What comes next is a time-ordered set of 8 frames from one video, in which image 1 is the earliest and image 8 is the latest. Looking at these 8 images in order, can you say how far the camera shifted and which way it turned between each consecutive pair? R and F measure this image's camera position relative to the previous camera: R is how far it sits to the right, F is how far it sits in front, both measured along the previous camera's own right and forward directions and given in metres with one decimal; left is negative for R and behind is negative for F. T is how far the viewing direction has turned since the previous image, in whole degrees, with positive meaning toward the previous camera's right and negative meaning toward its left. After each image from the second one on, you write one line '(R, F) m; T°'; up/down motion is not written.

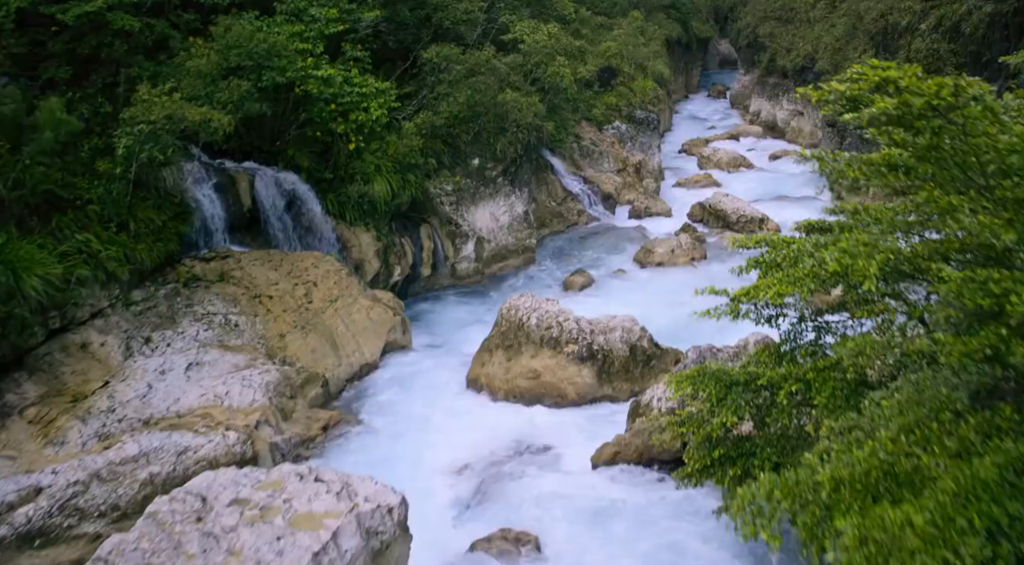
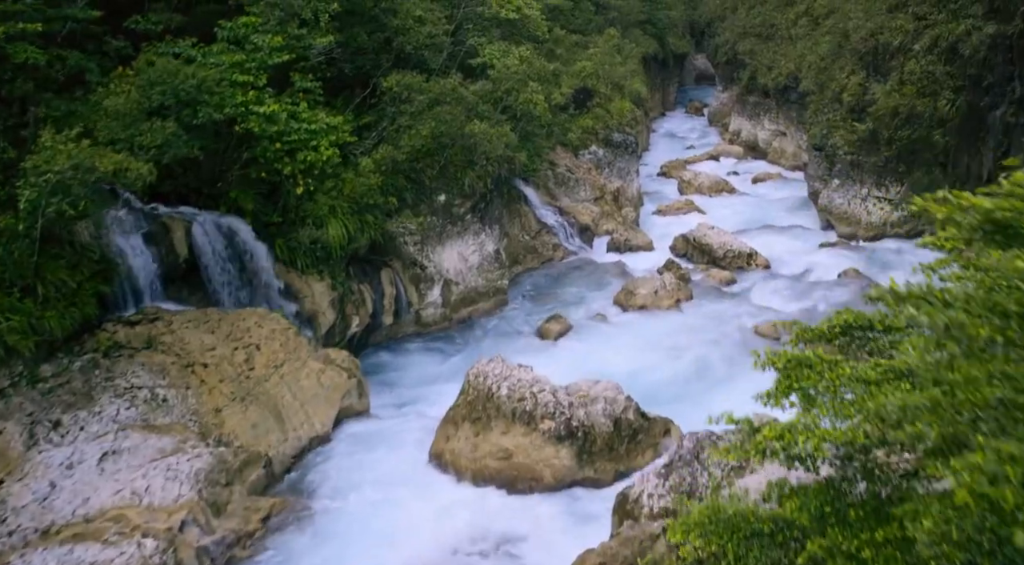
(+0.2, +1.4) m; +2°
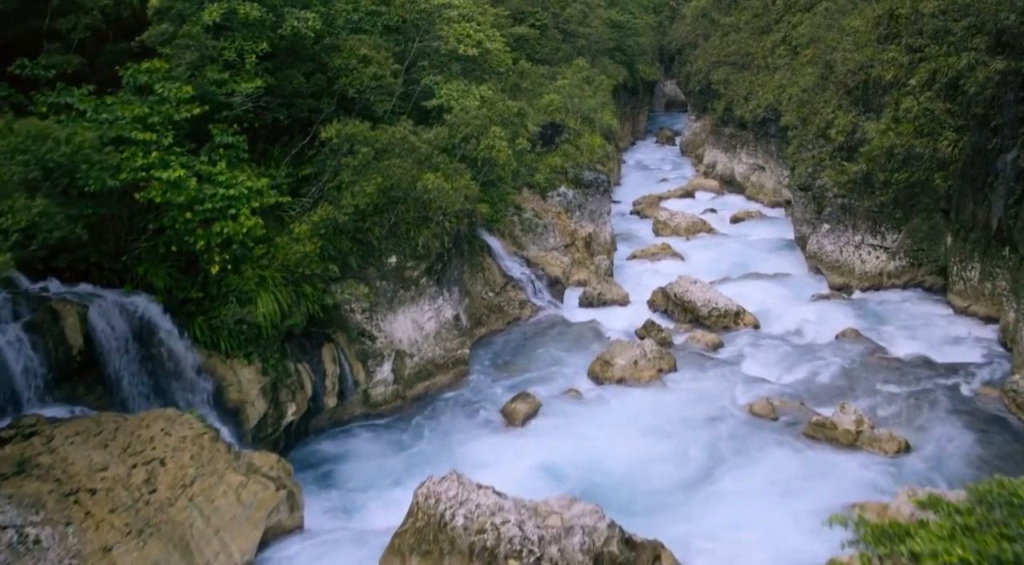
(+0.2, +1.9) m; +2°
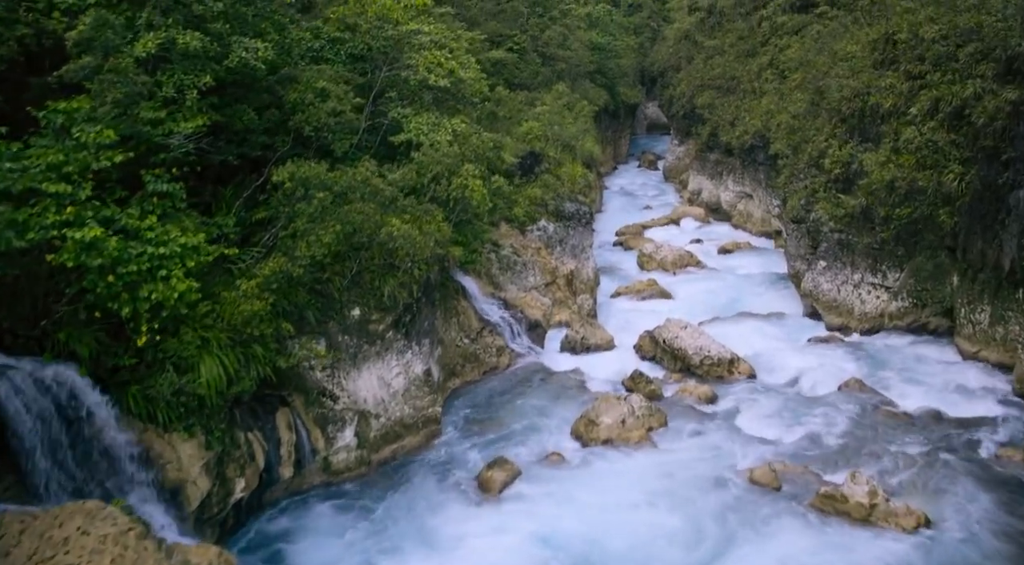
(+0.1, +1.3) m; +1°
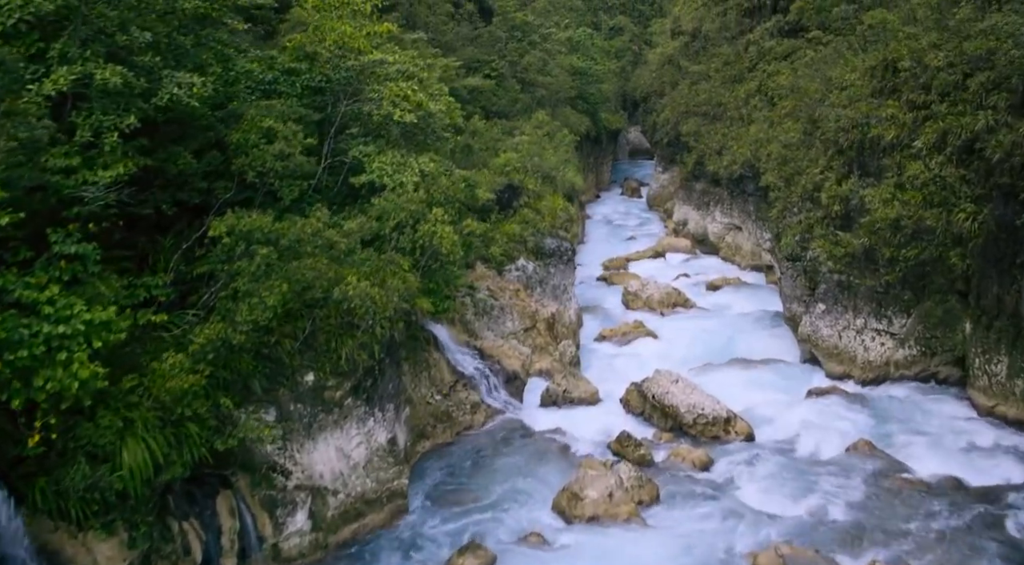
(+0.2, +1.4) m; +1°
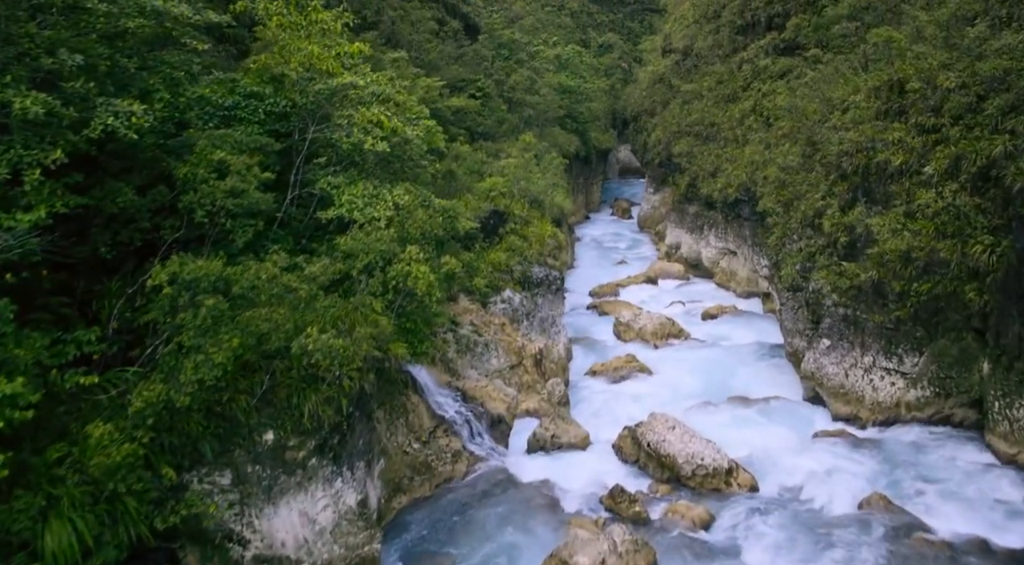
(+0.1, +1.1) m; +1°
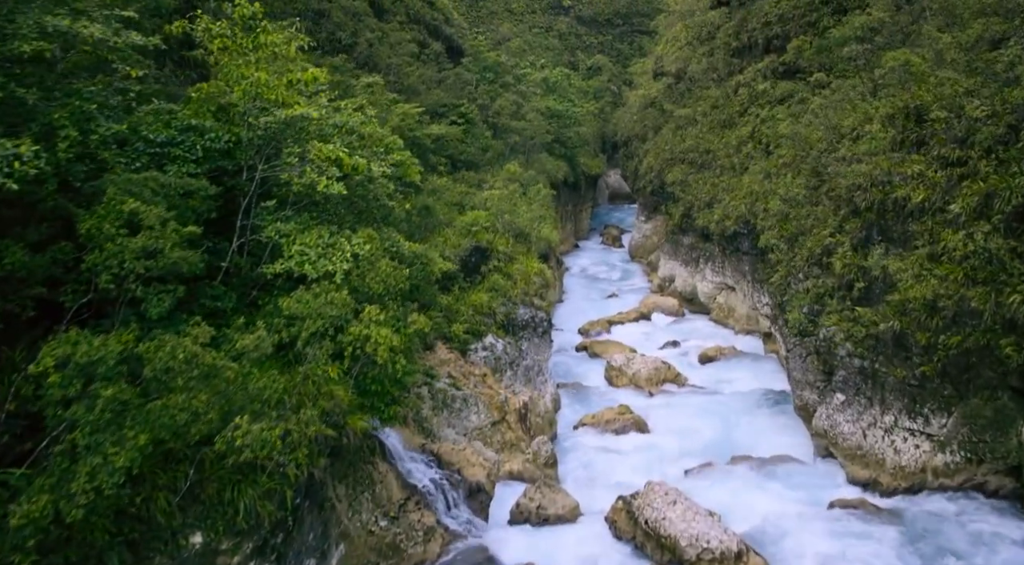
(+0.2, +1.5) m; +1°
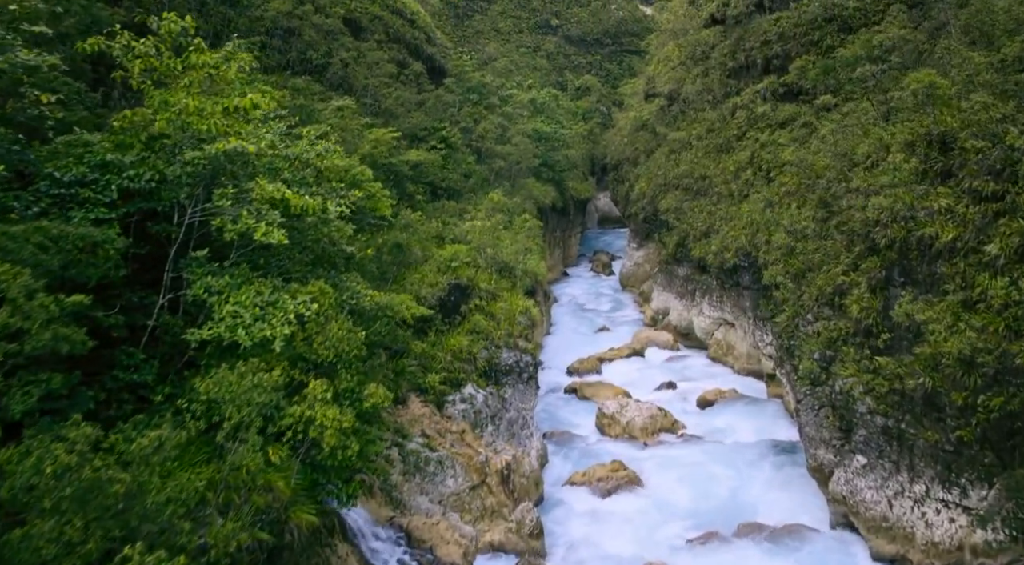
(+0.2, +1.6) m; +1°
